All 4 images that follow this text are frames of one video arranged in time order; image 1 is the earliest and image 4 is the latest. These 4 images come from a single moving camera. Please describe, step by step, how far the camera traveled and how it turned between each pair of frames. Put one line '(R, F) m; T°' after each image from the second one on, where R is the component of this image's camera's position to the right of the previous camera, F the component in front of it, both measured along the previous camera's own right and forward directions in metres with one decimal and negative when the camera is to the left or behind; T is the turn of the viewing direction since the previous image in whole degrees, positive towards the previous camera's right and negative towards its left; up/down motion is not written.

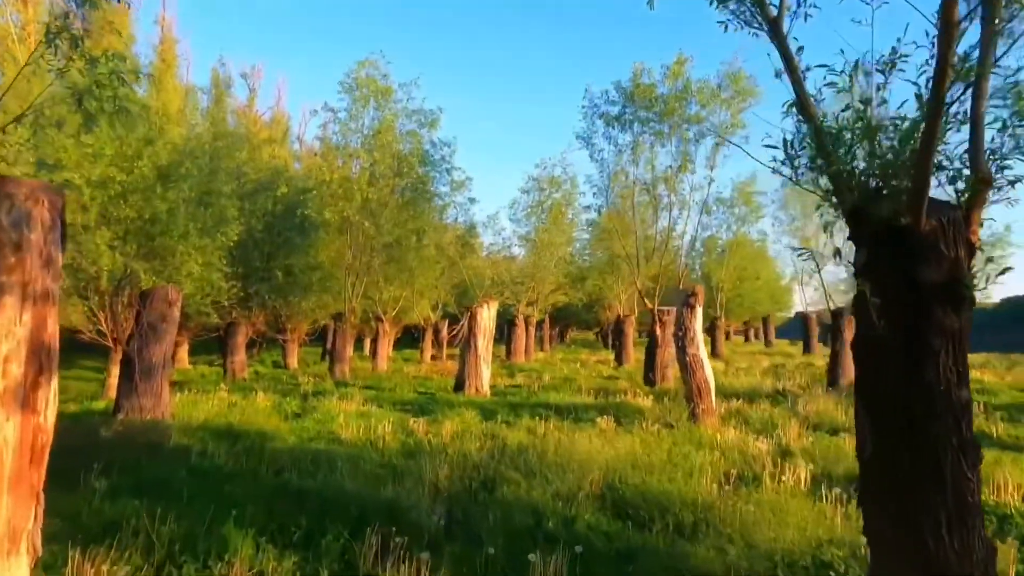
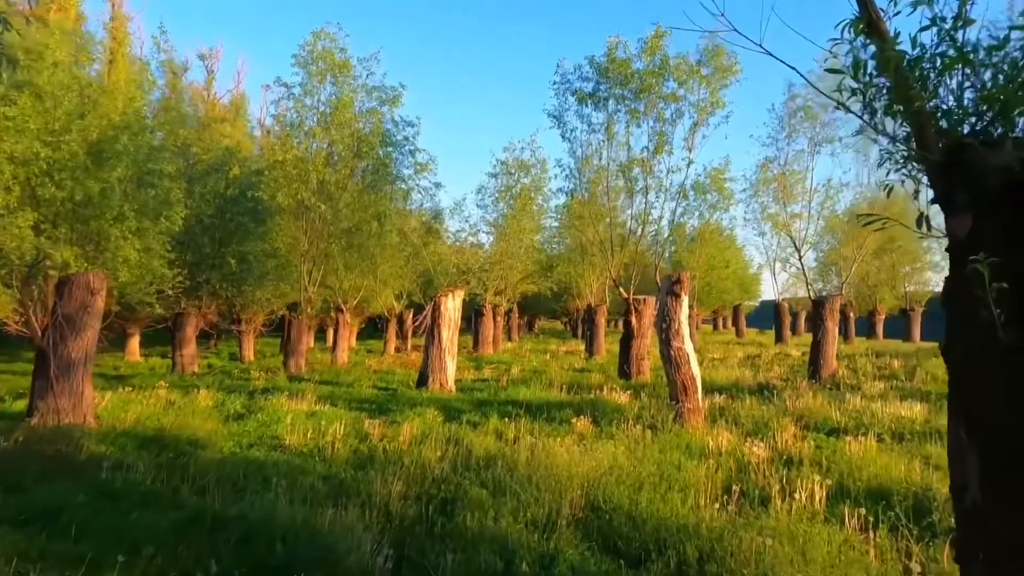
(0.0, +1.1) m; +2°
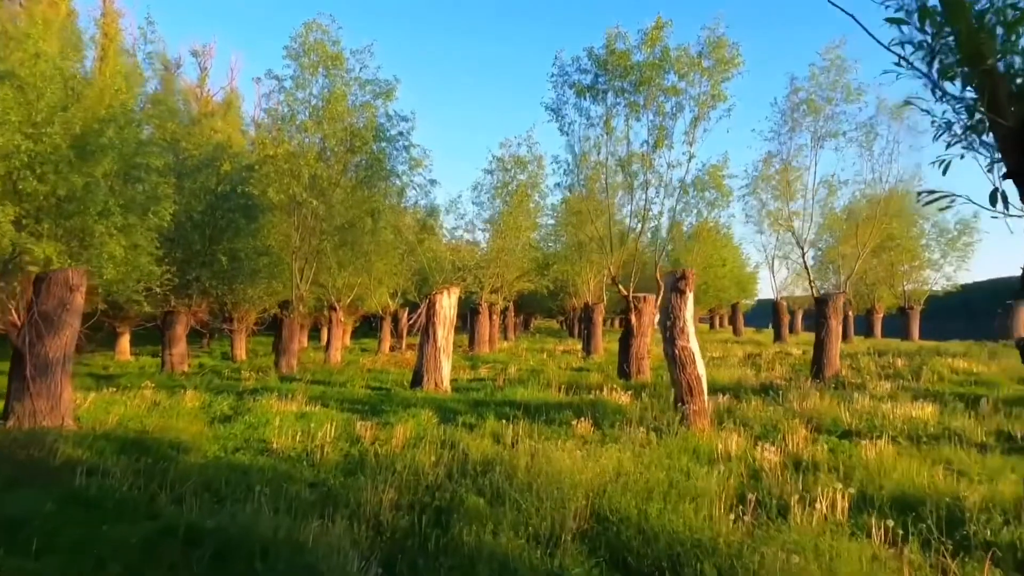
(0.0, +0.4) m; 0°
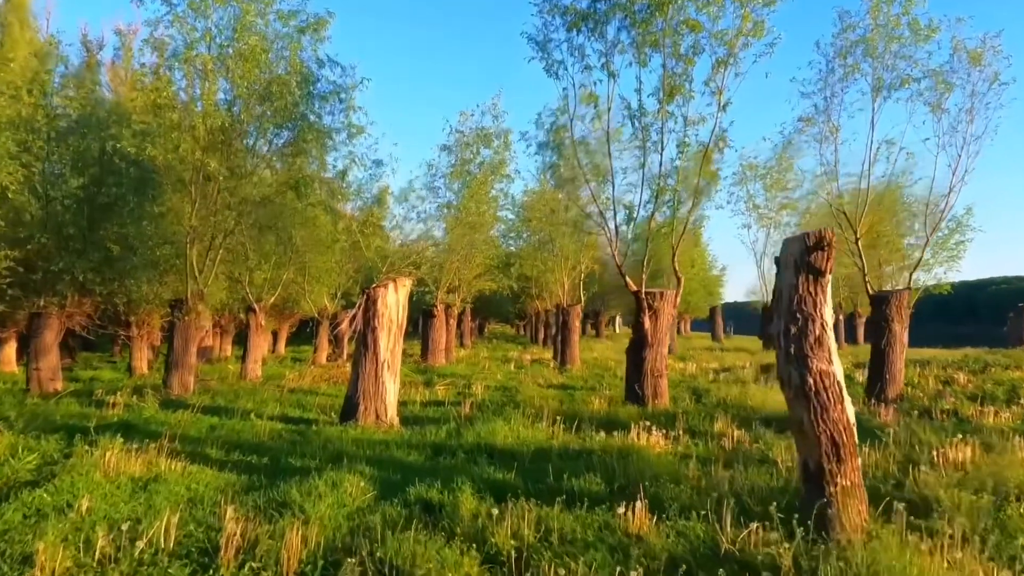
(-0.3, +4.3) m; +4°
